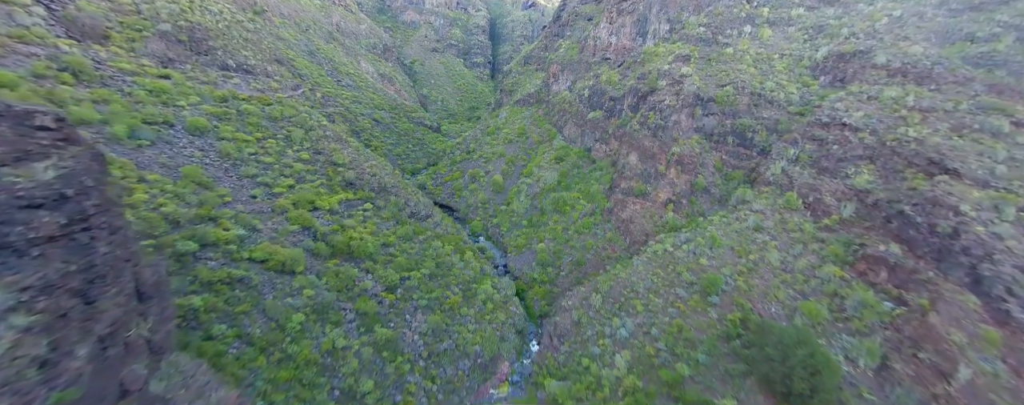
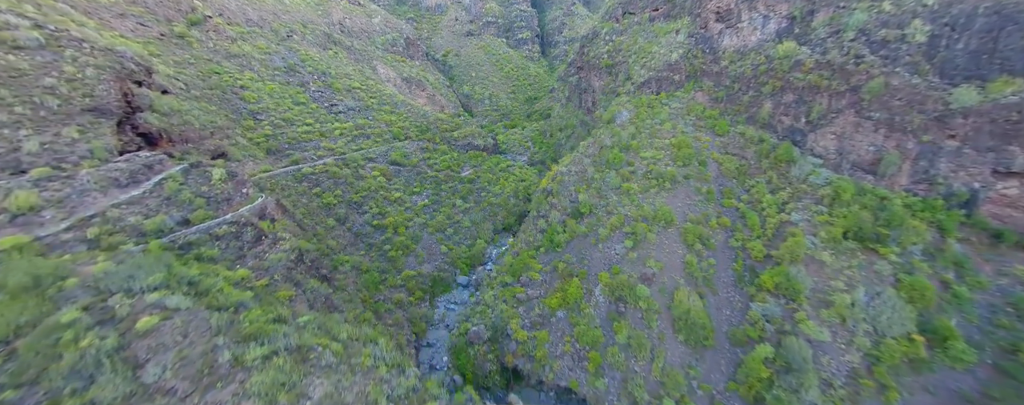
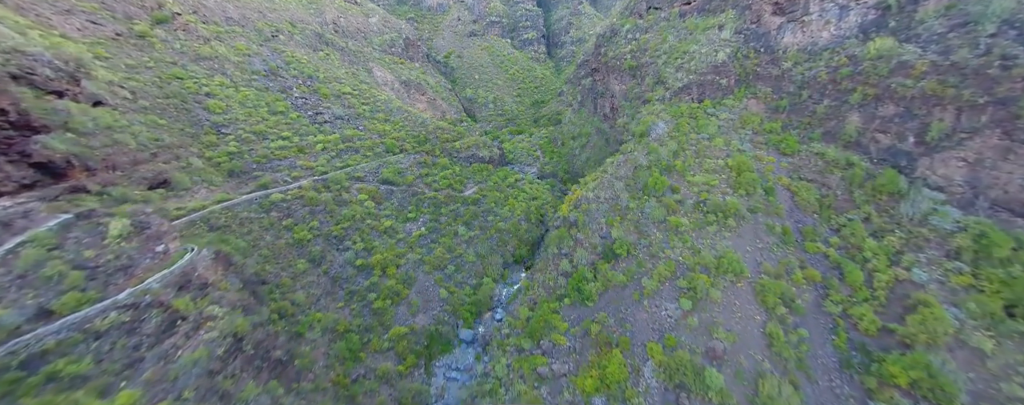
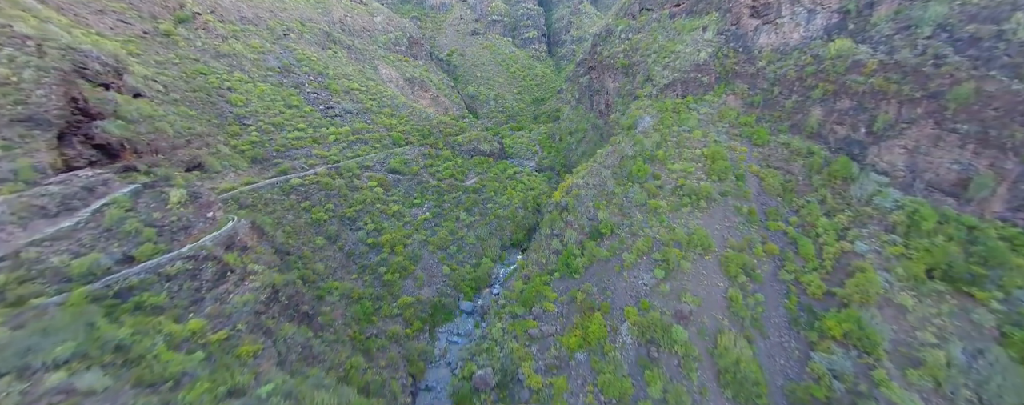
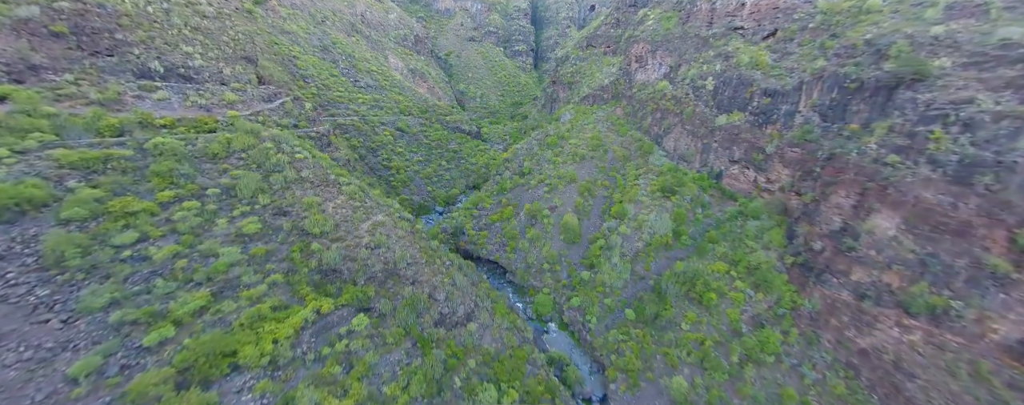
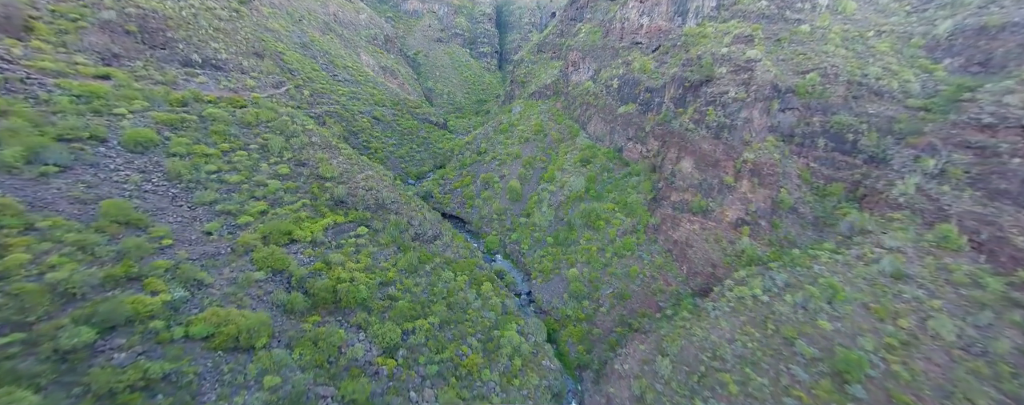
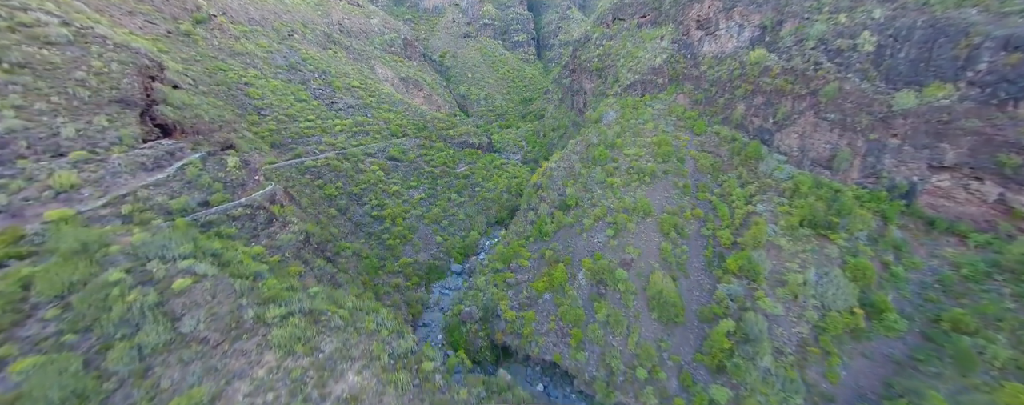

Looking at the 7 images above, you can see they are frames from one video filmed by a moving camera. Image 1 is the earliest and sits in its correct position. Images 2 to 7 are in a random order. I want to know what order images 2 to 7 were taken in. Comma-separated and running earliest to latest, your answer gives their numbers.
6, 5, 7, 2, 4, 3
